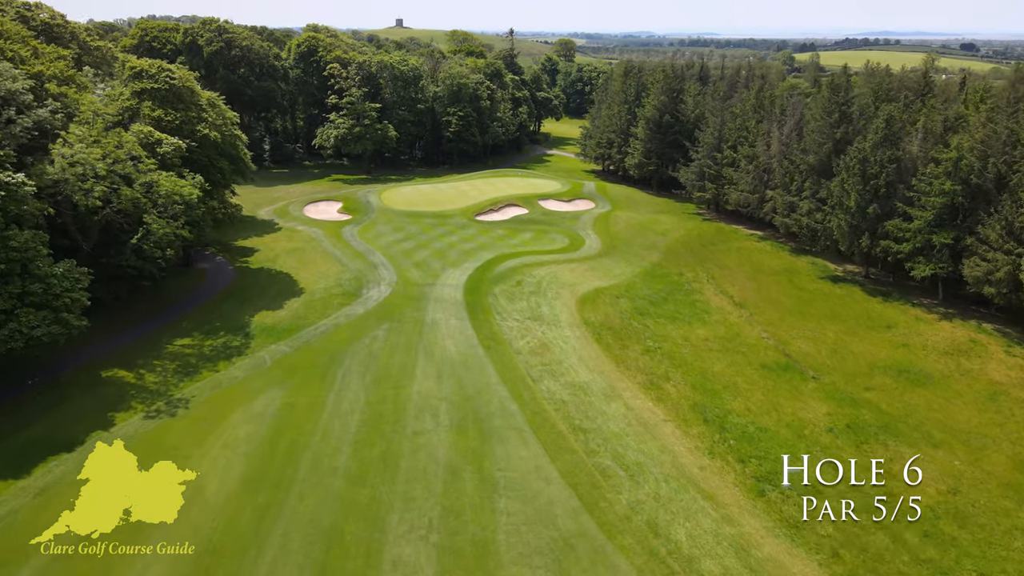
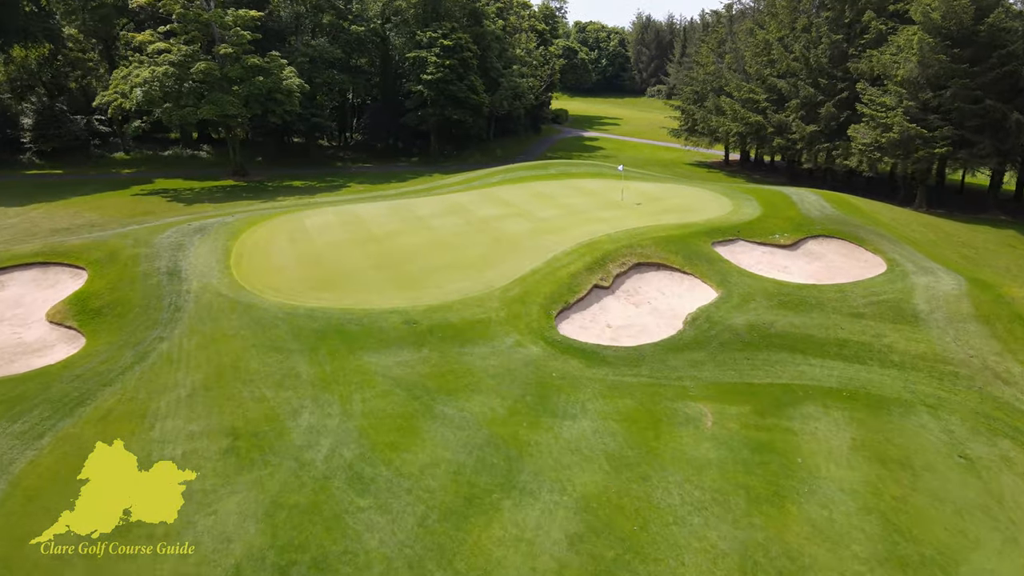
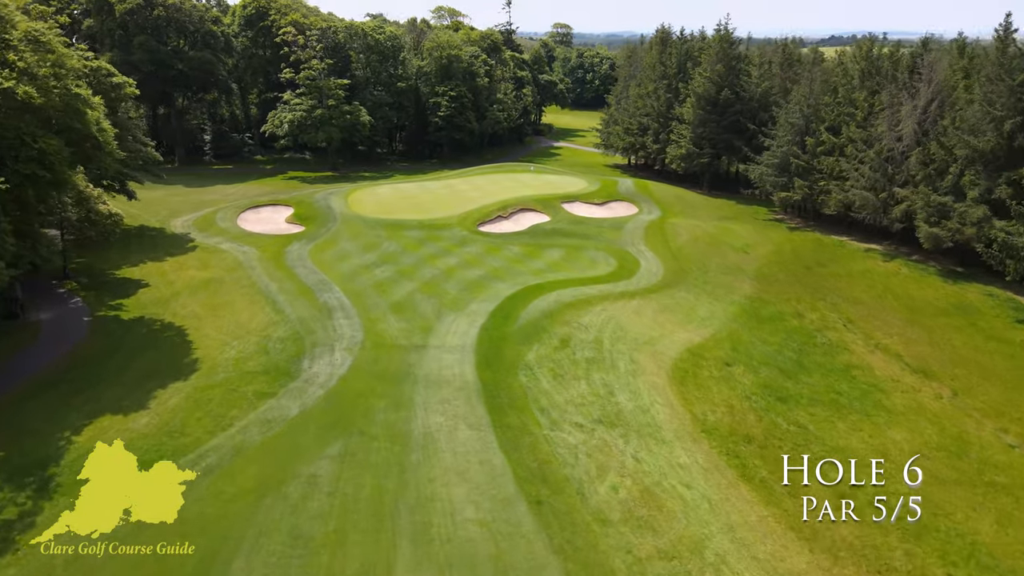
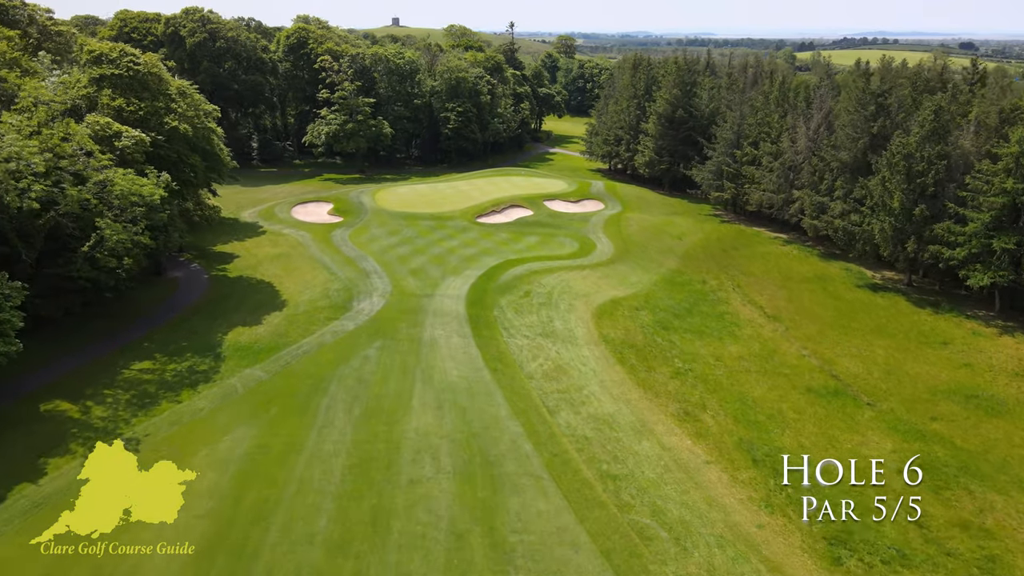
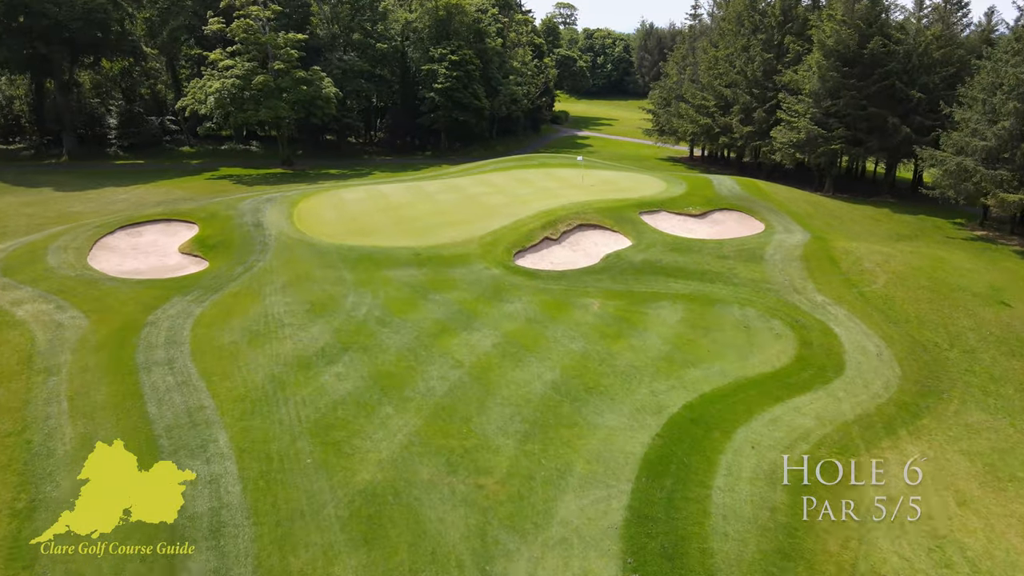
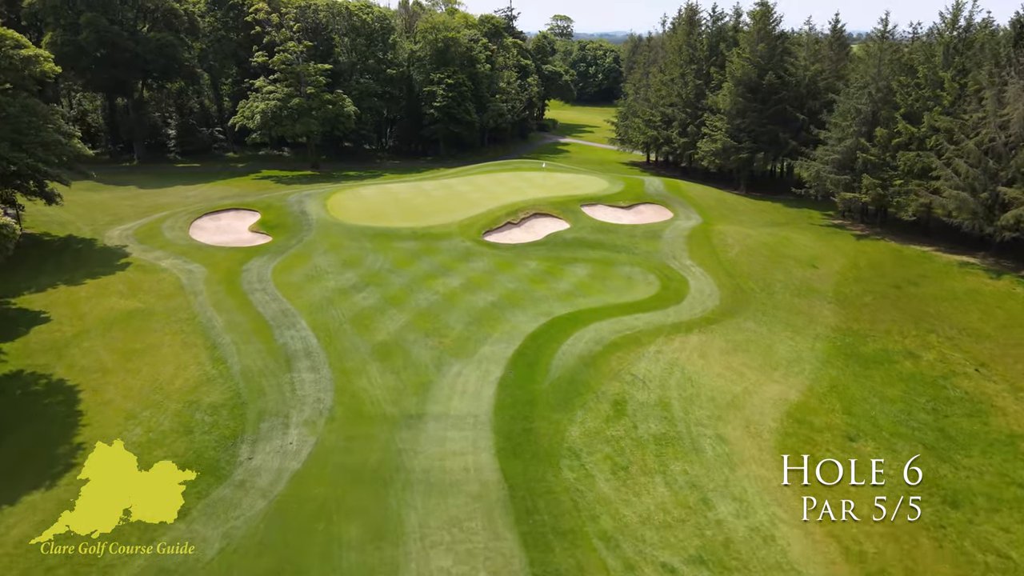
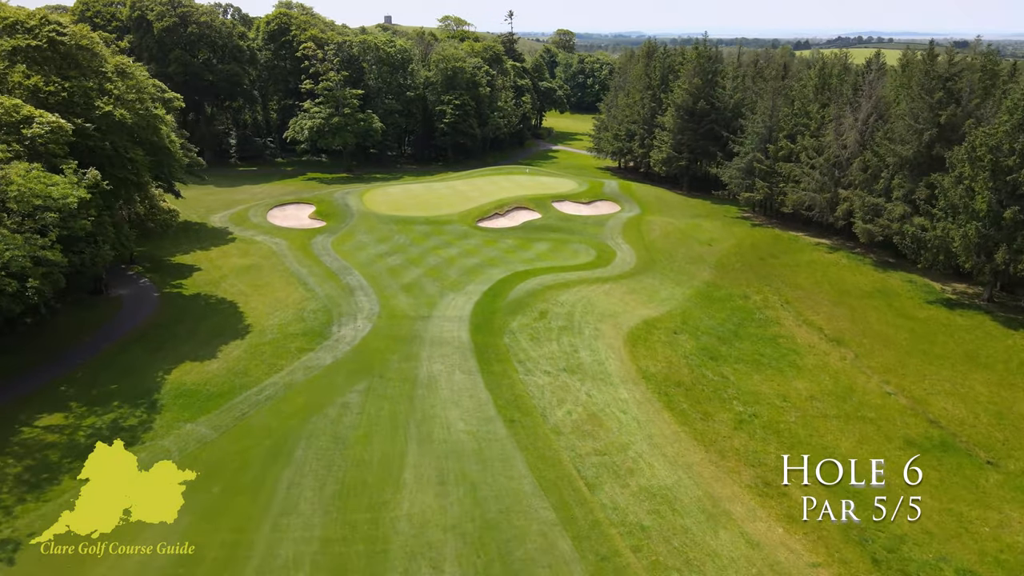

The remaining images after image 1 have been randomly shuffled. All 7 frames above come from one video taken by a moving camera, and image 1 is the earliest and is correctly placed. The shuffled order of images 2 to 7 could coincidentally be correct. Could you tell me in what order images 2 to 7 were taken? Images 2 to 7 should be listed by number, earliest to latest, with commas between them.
4, 7, 3, 6, 5, 2
